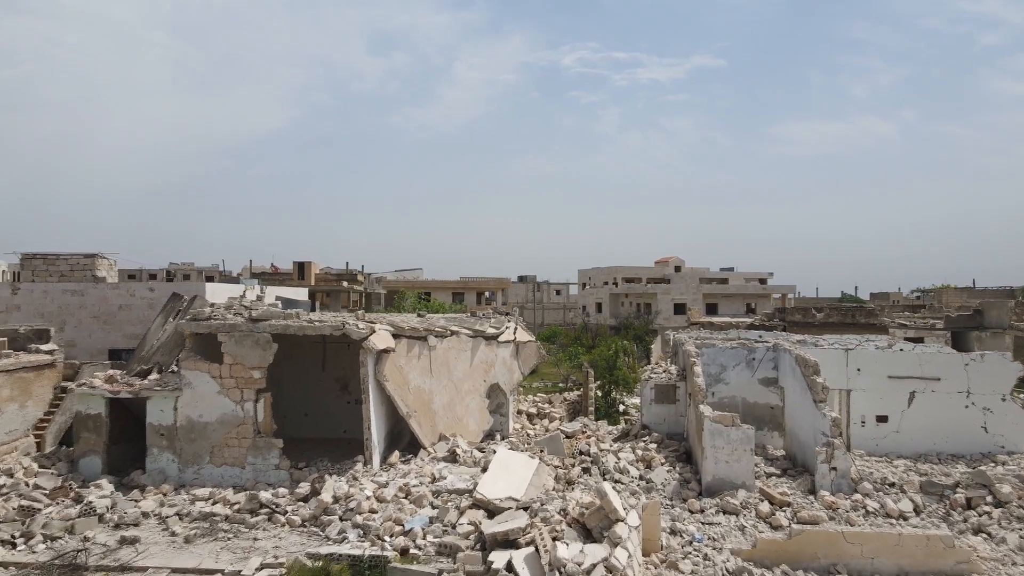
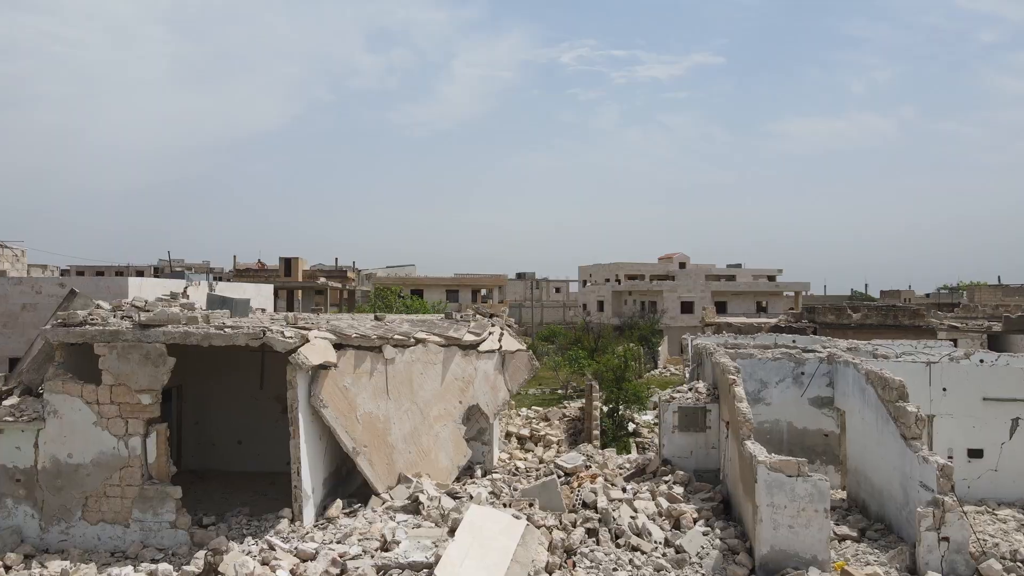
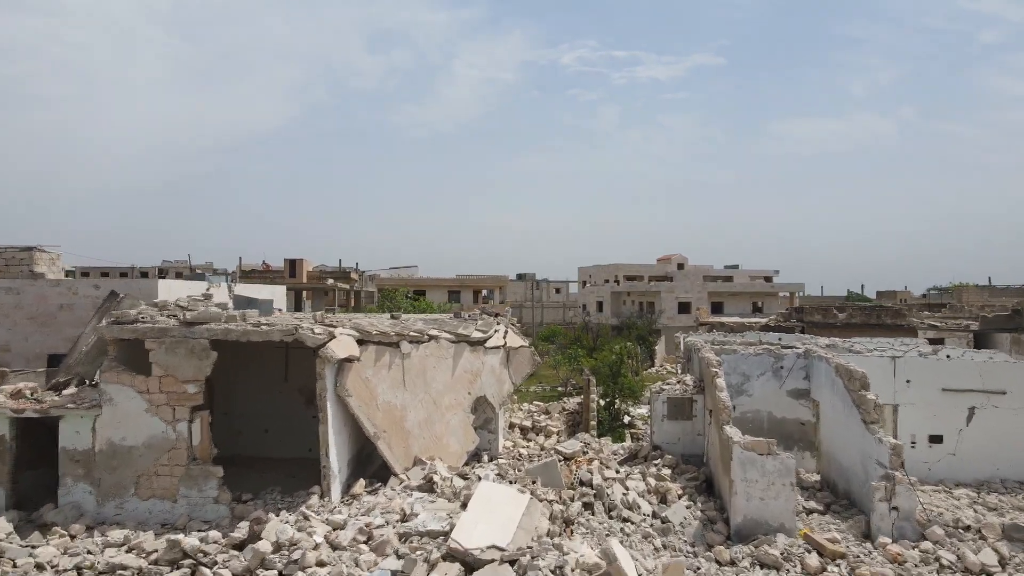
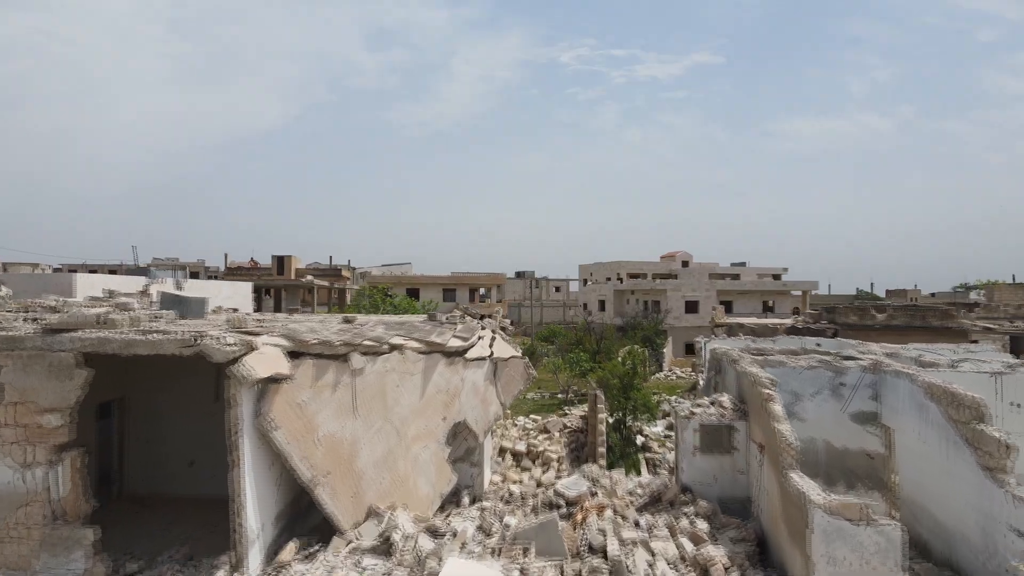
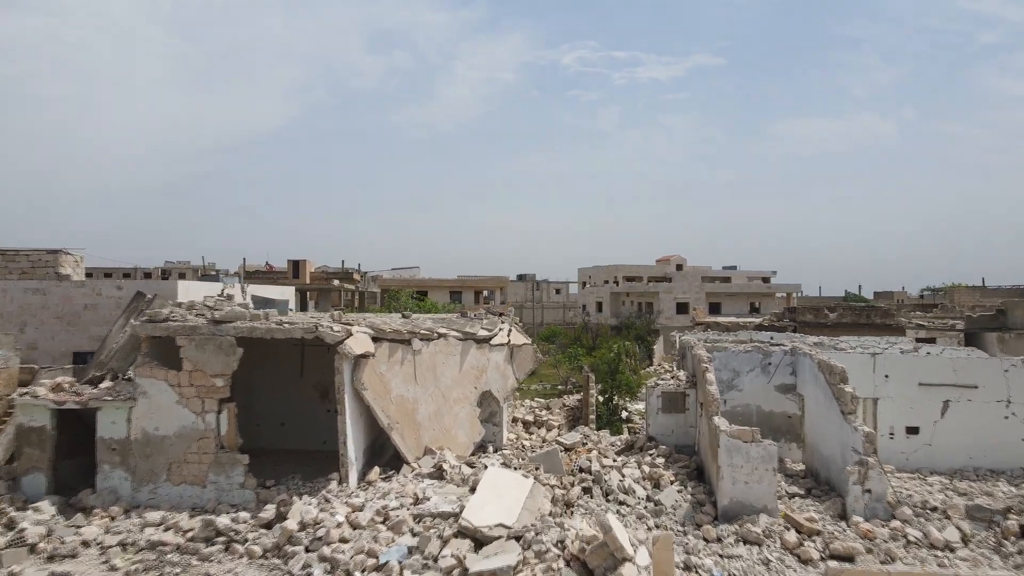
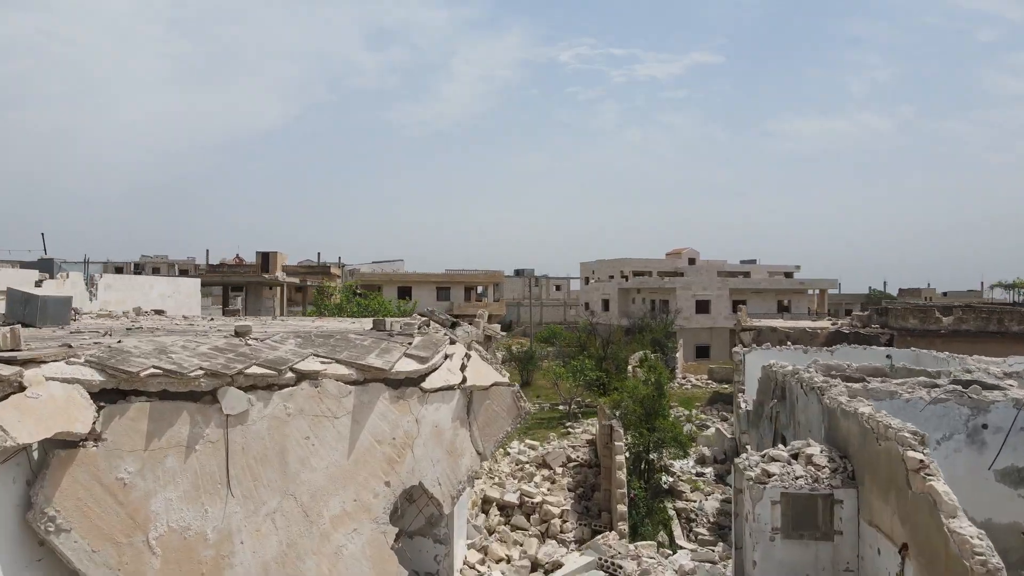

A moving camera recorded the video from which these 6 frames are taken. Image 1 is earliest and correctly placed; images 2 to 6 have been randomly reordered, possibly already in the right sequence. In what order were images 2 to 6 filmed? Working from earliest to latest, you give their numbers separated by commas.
5, 3, 2, 4, 6
